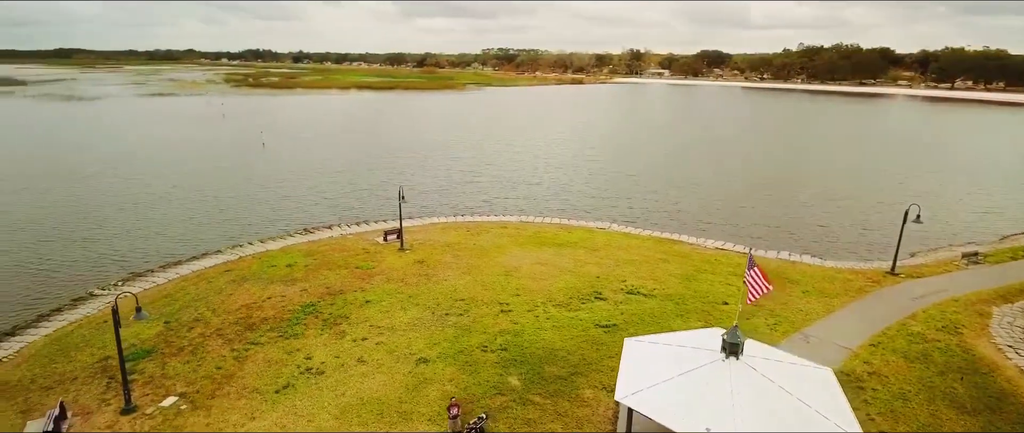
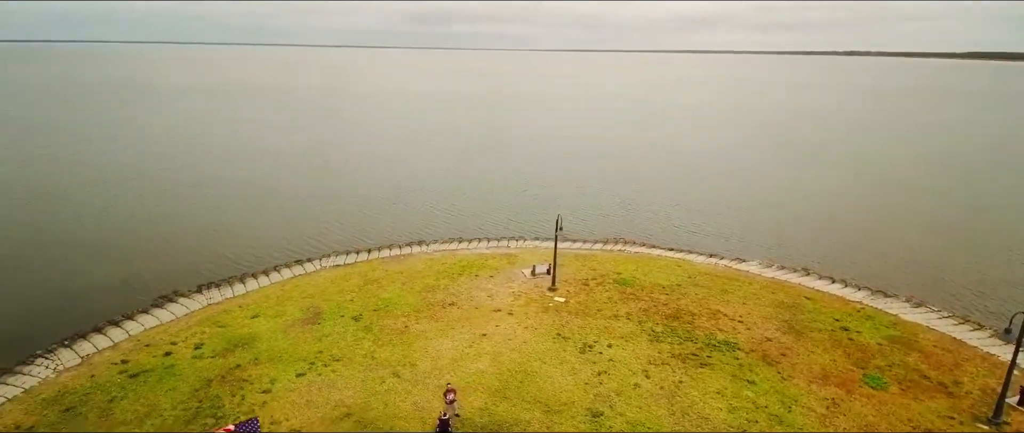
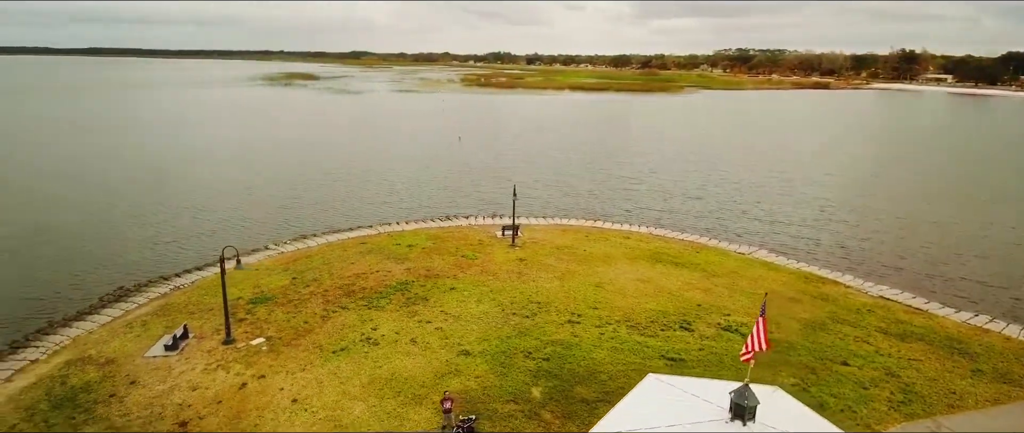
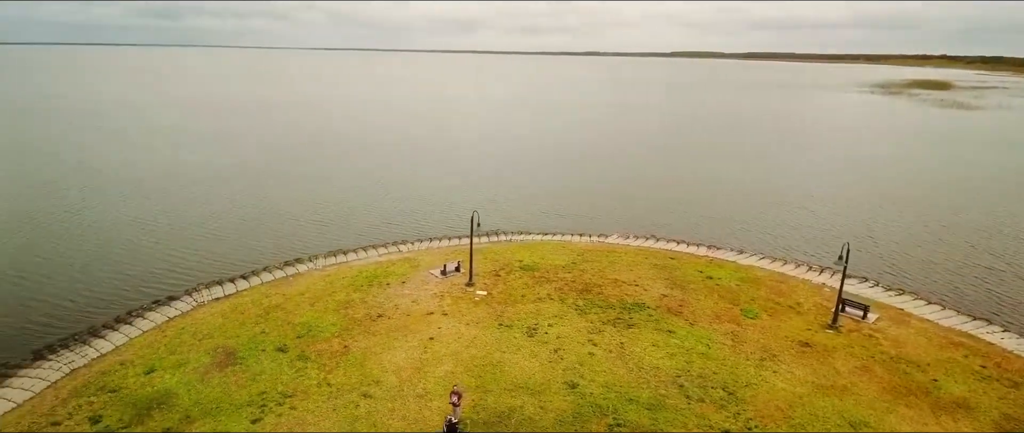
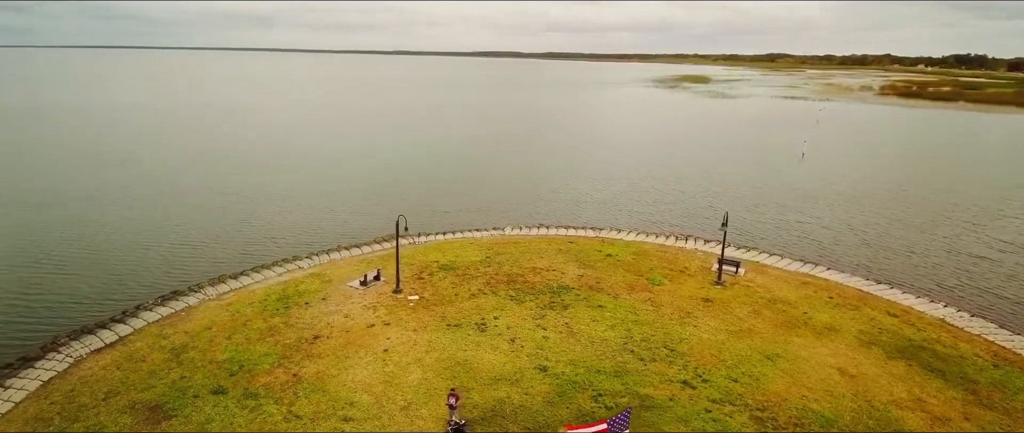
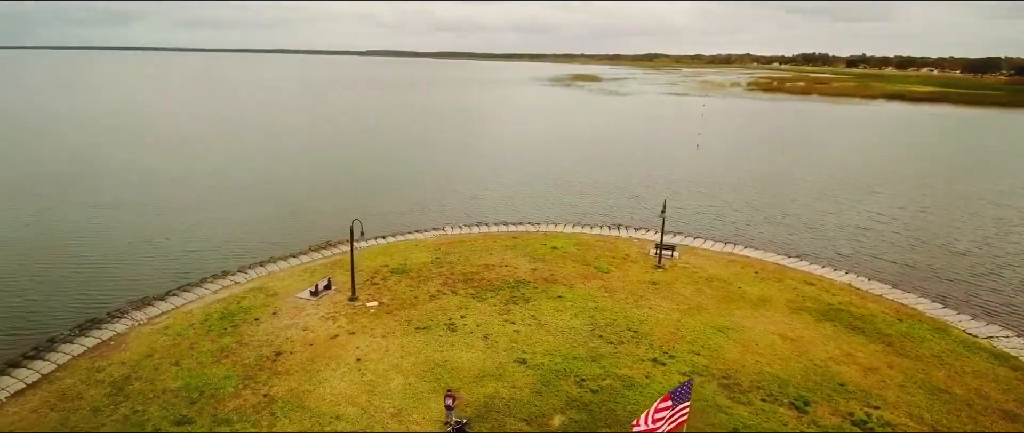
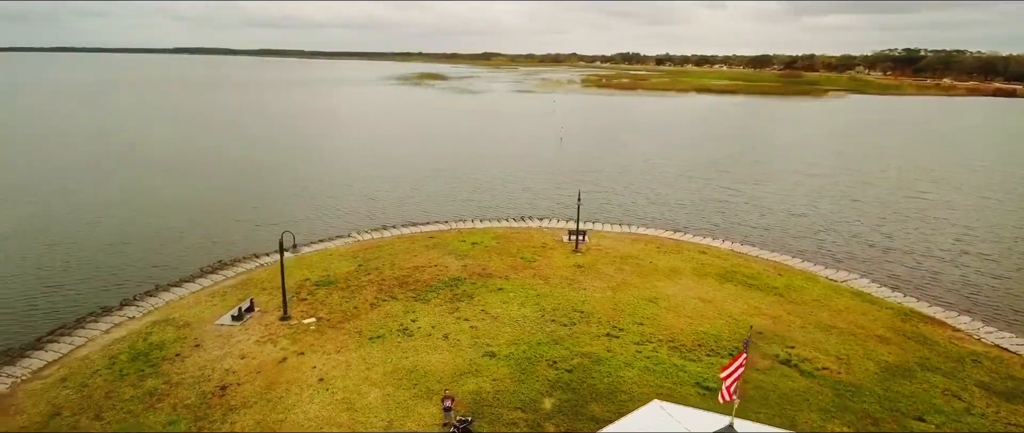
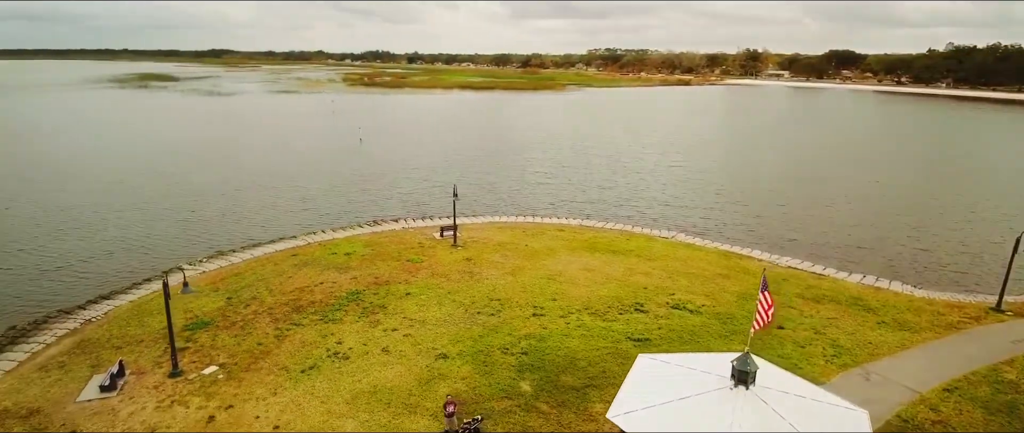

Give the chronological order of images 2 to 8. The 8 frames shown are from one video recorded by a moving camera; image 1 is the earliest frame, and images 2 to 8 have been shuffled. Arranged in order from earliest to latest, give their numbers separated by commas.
8, 3, 7, 6, 5, 4, 2
